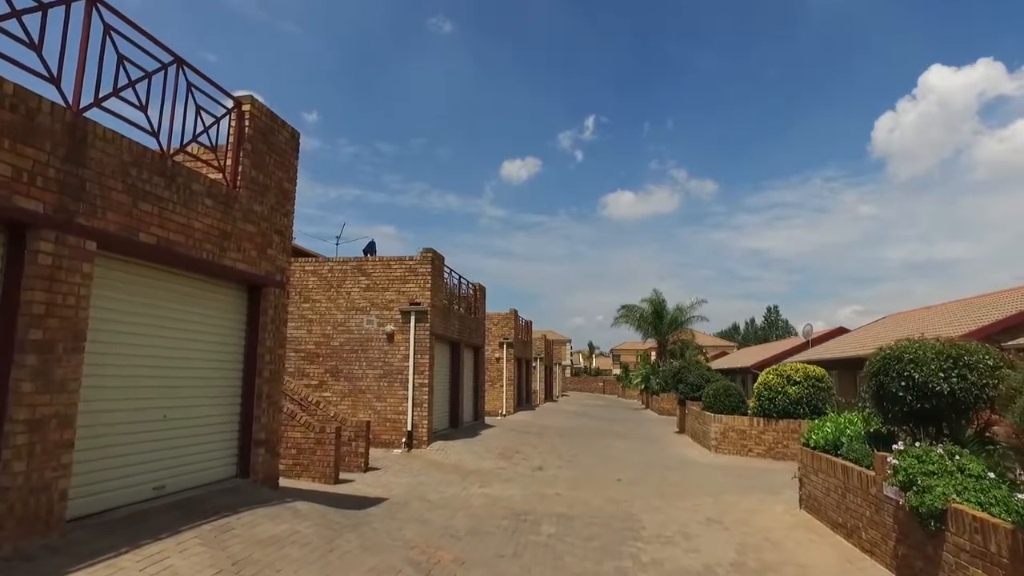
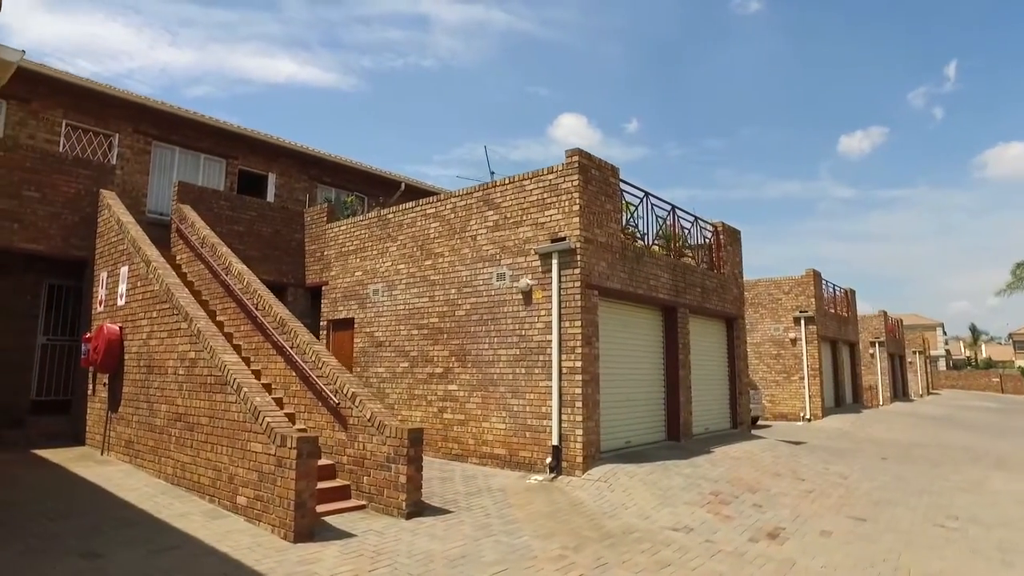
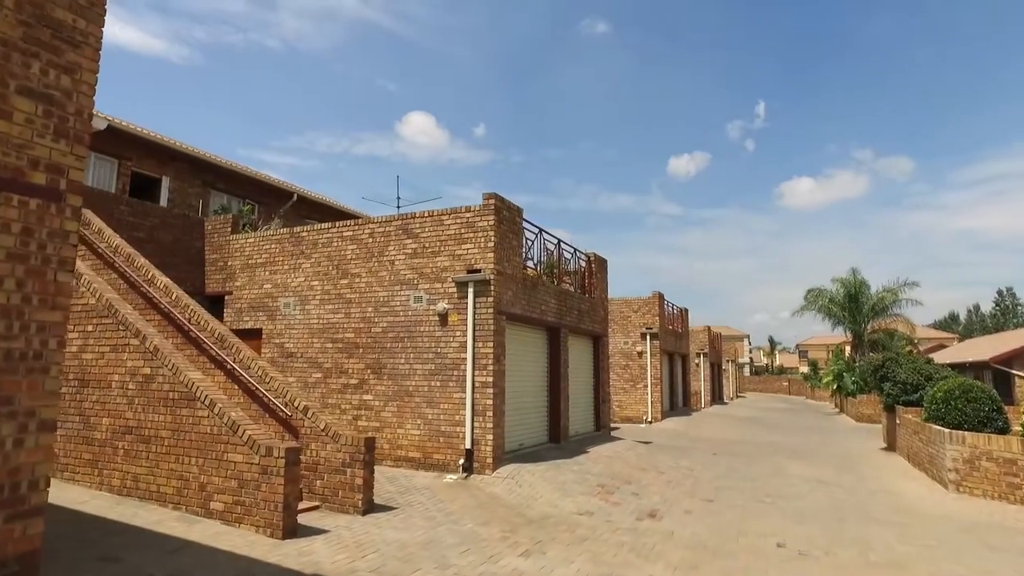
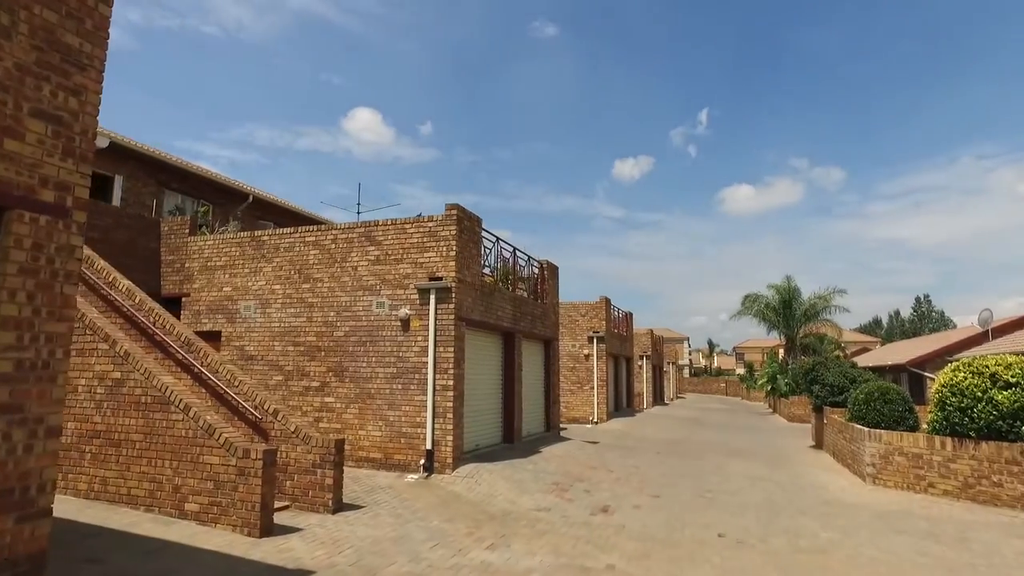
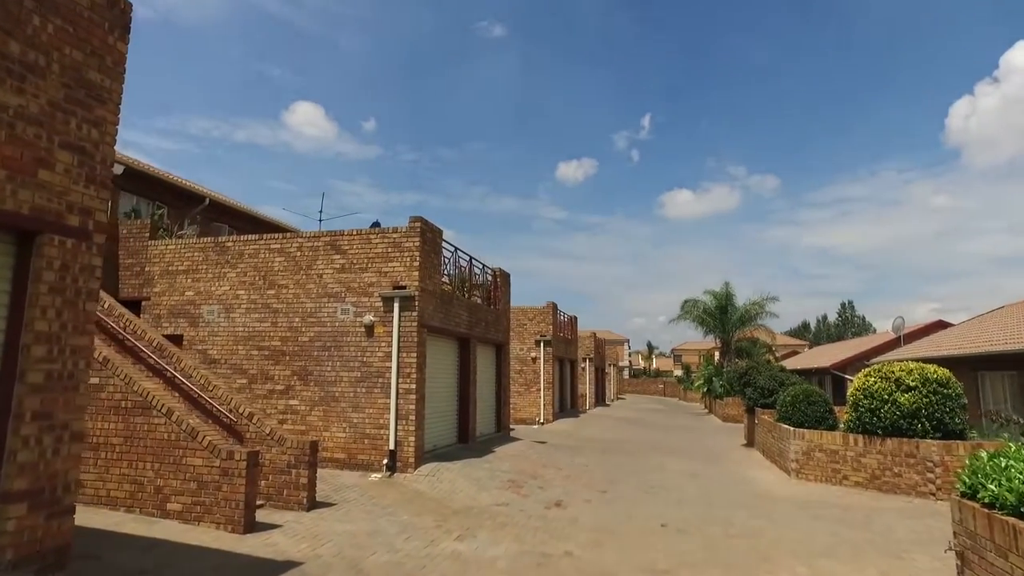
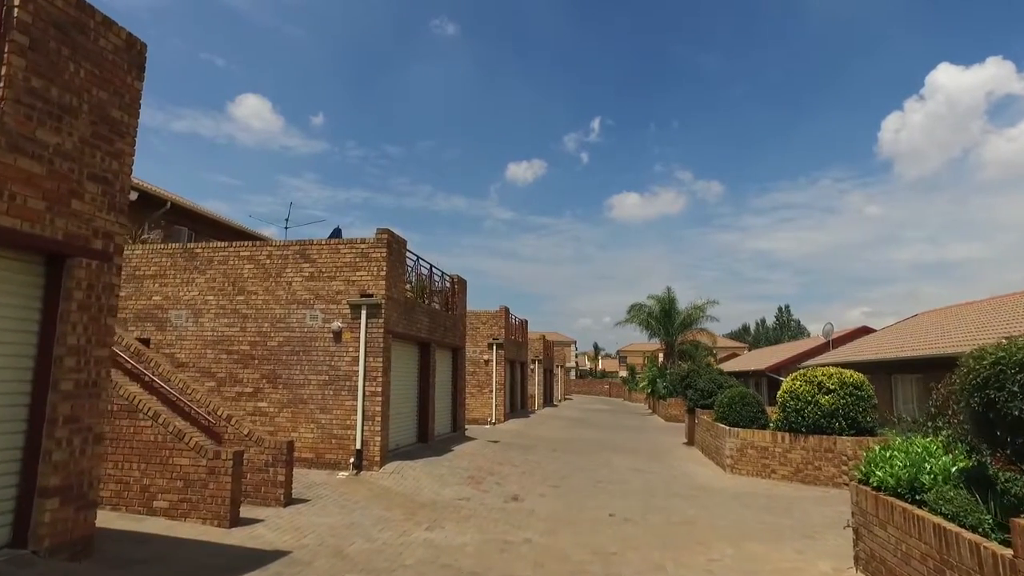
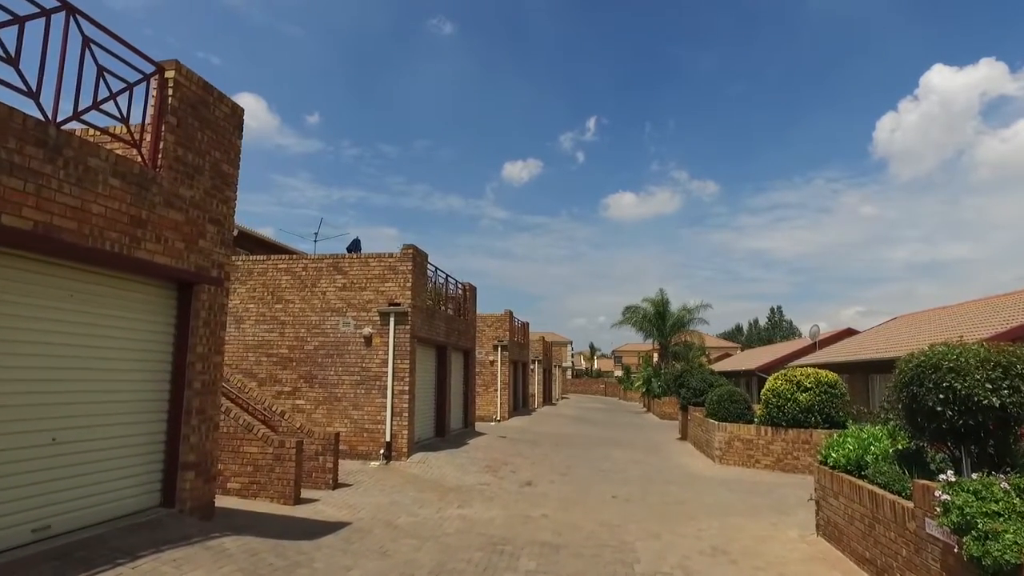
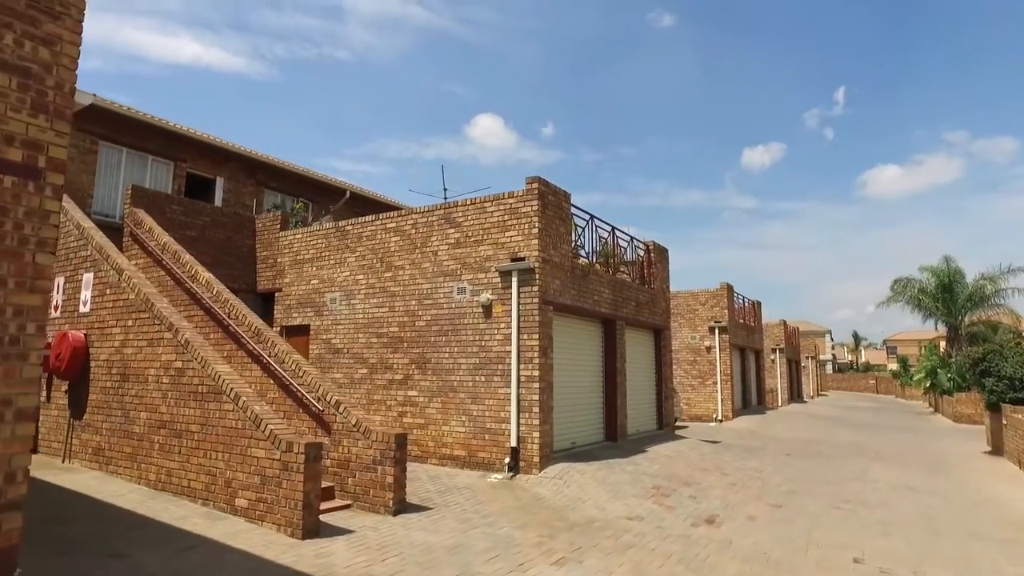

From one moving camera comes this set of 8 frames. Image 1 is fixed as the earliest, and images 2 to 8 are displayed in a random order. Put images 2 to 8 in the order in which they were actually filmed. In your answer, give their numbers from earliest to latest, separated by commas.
7, 6, 5, 4, 3, 8, 2
